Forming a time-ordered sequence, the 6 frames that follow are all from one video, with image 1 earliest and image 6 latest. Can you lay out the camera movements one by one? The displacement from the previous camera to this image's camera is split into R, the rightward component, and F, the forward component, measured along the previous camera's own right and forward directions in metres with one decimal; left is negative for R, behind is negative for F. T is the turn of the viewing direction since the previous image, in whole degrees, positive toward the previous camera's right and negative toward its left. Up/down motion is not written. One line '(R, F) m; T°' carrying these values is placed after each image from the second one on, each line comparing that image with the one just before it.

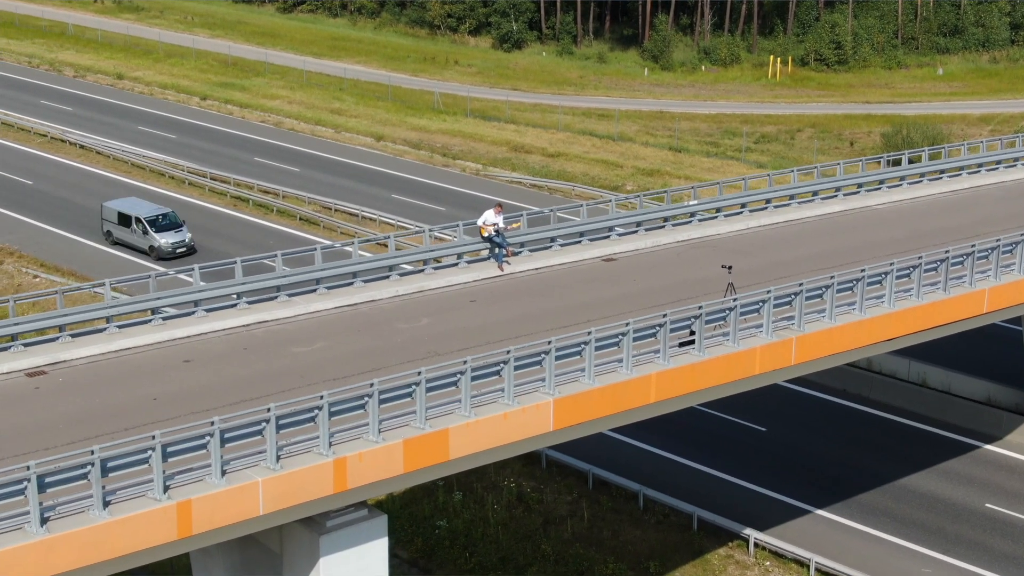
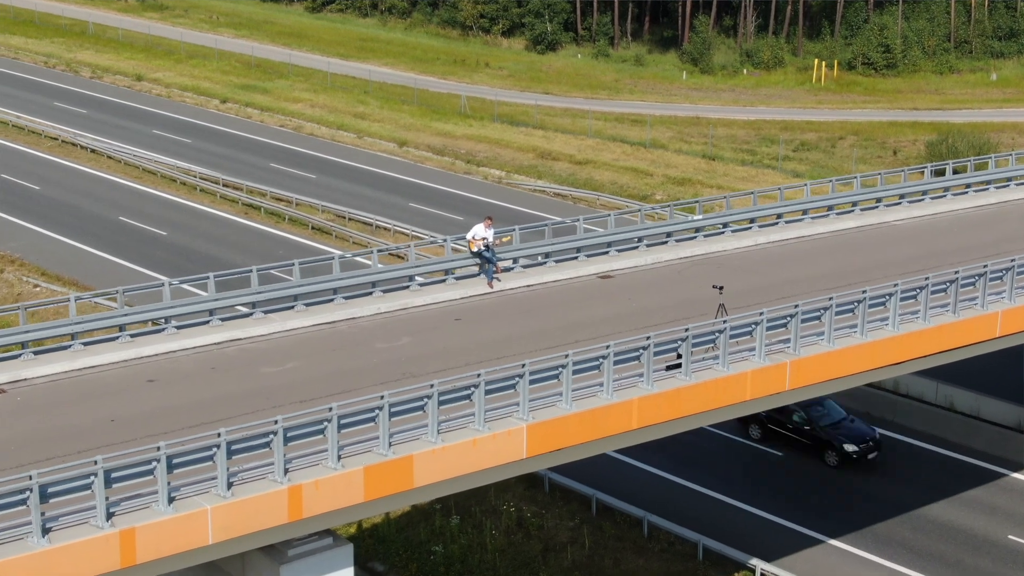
(+1.6, +1.3) m; -3°
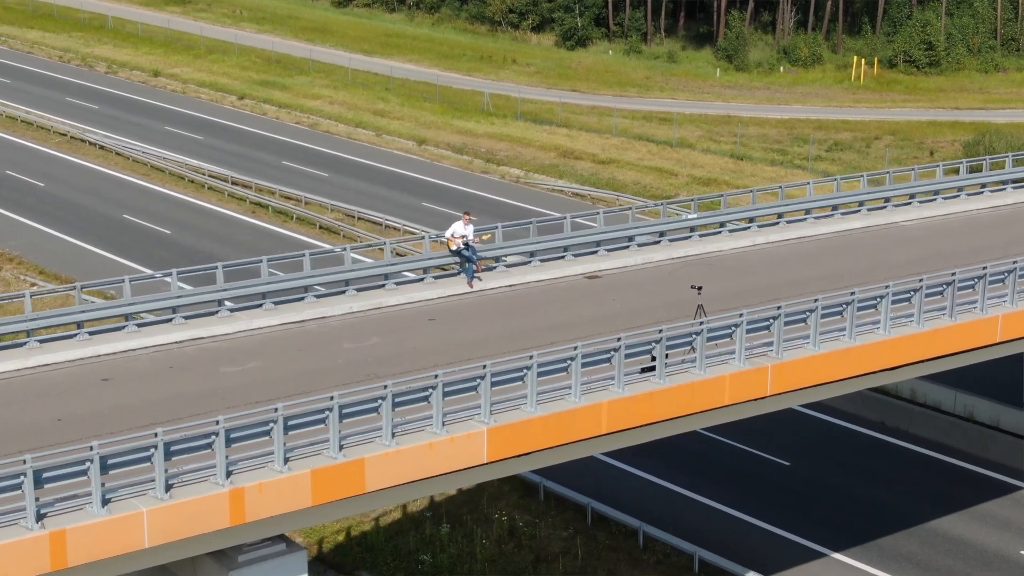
(+1.7, +1.1) m; -3°
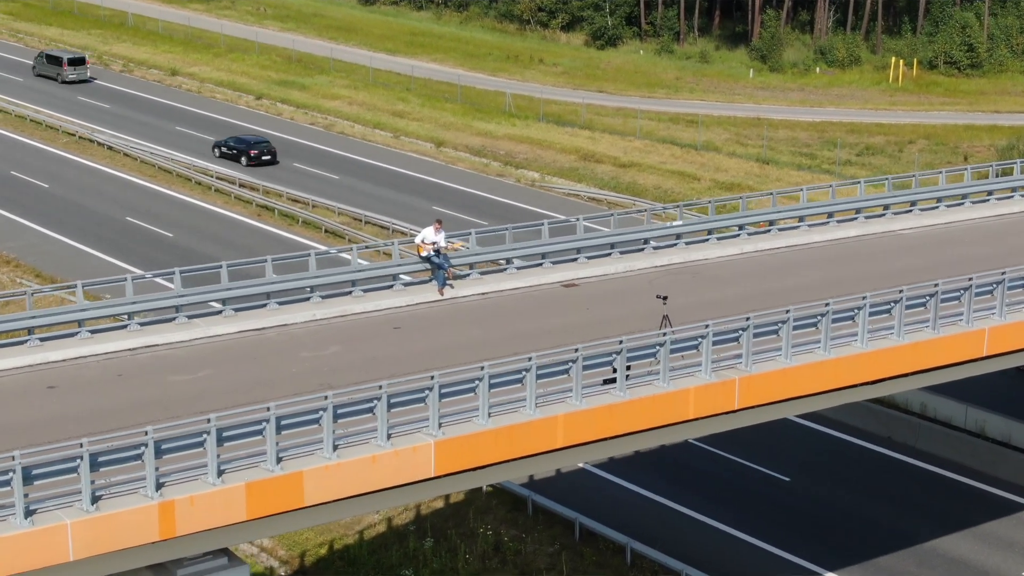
(+1.9, +1.0) m; -4°
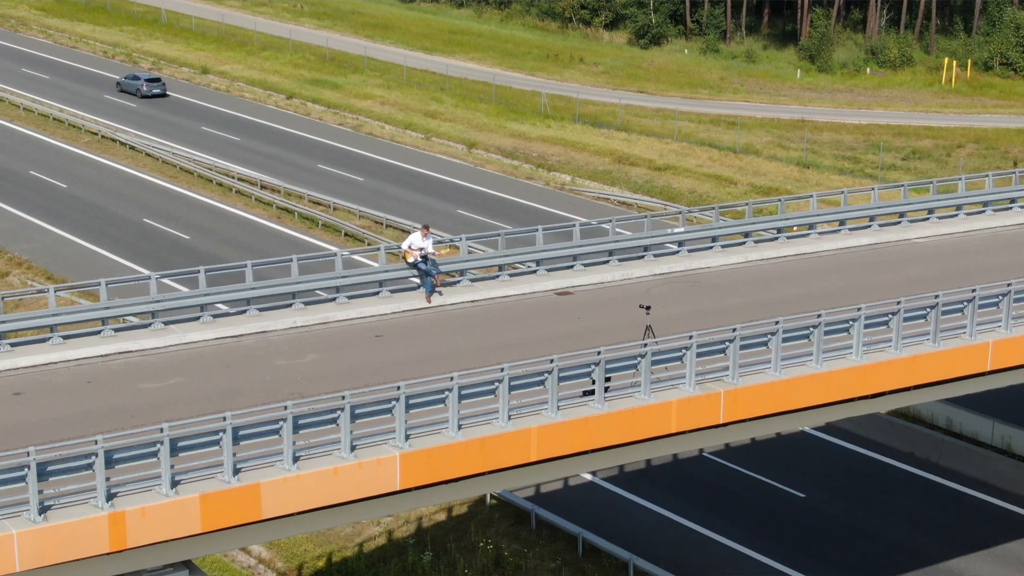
(+1.6, +0.9) m; -4°
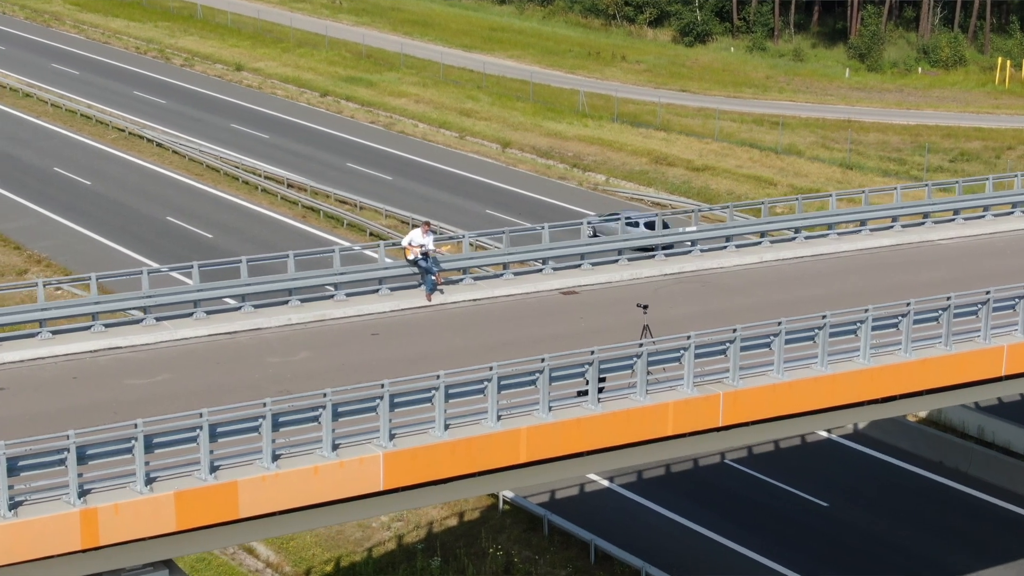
(+1.1, +0.7) m; -3°
